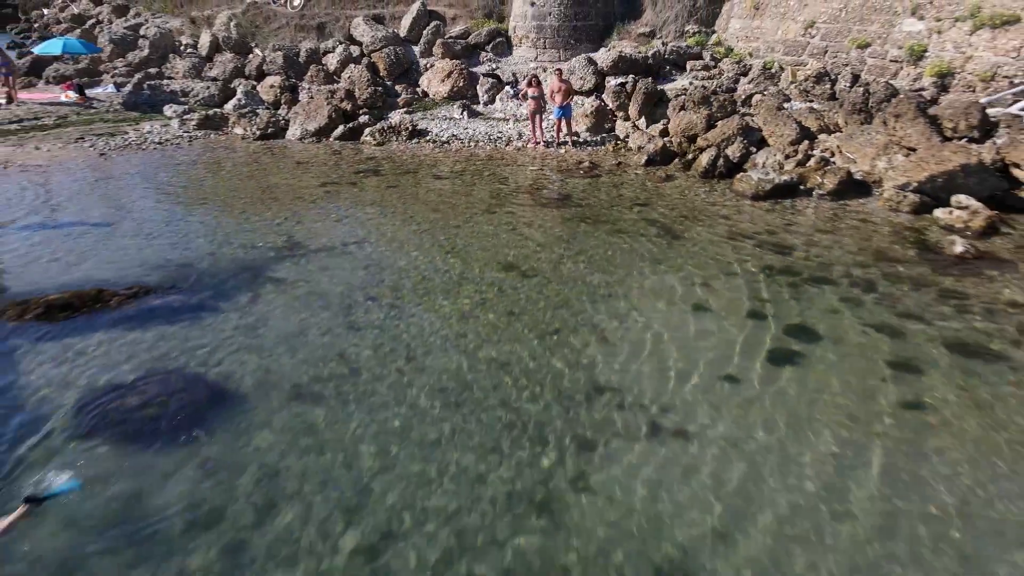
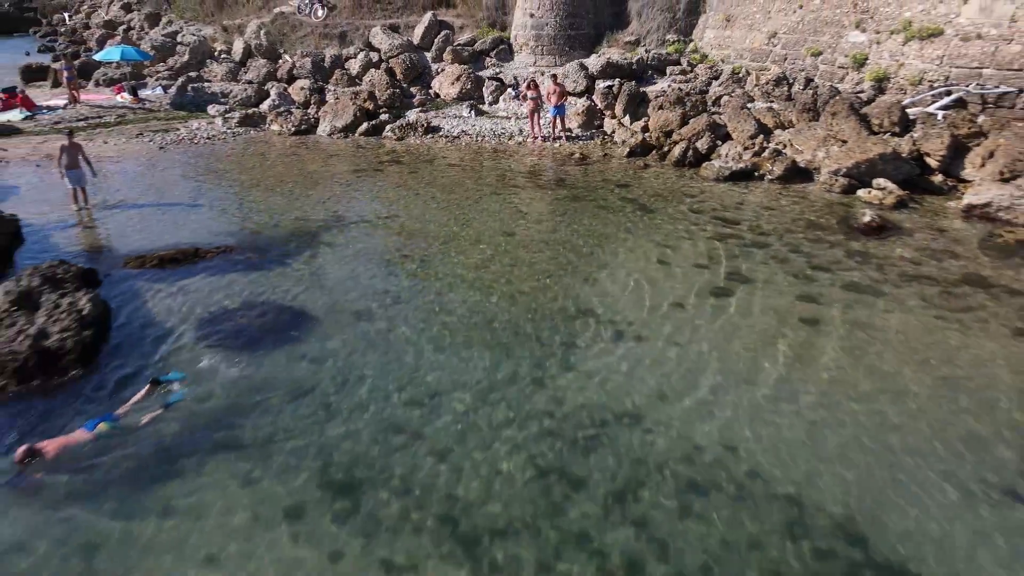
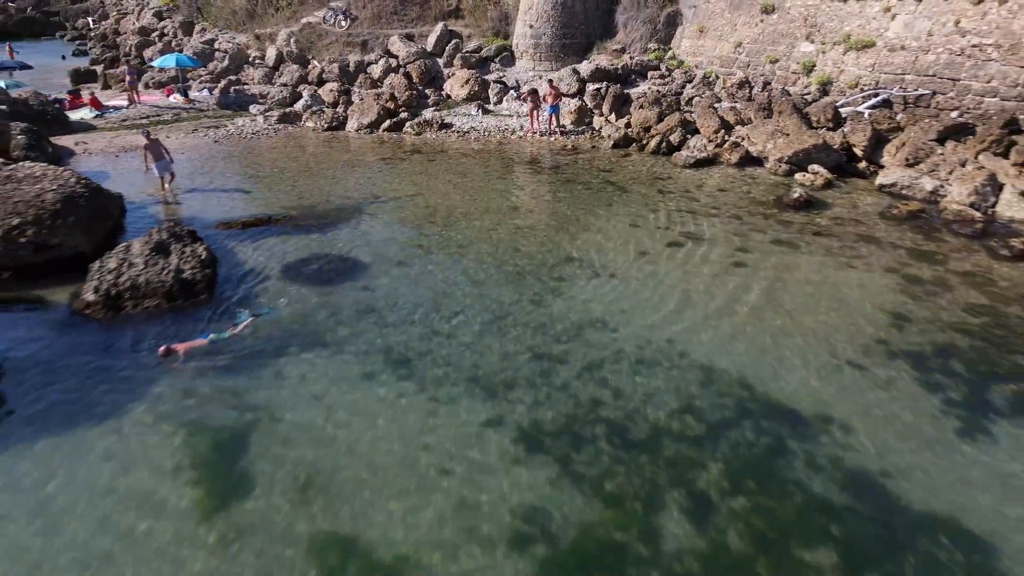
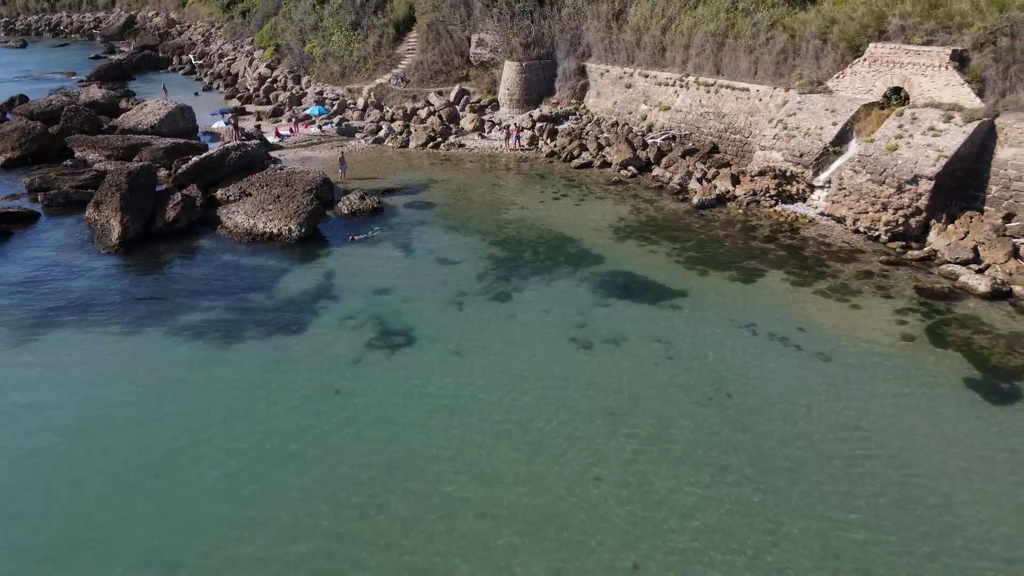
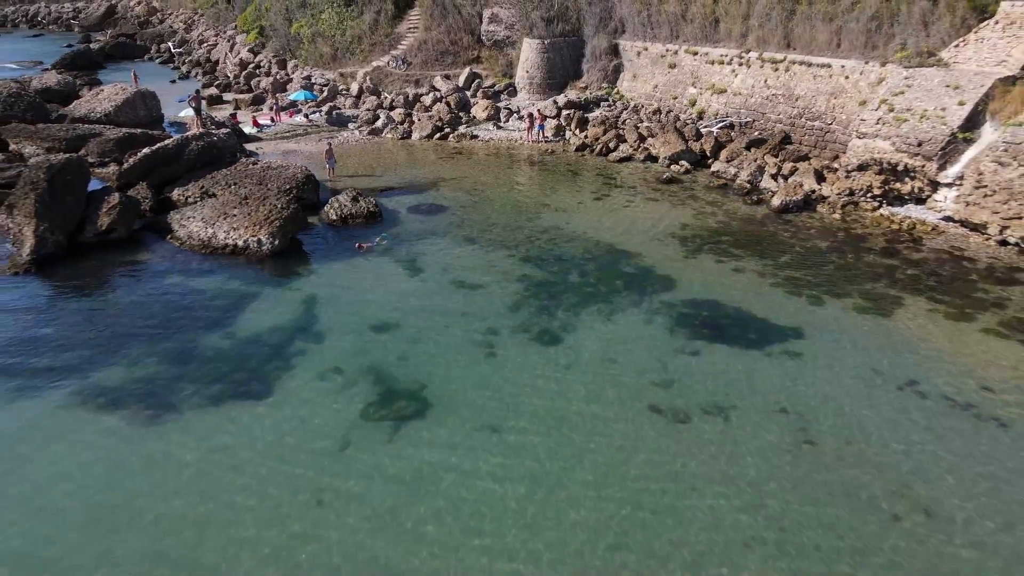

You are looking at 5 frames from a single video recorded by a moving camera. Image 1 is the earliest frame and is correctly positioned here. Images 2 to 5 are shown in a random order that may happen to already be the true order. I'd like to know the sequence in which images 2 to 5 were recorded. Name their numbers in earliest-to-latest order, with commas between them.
2, 3, 5, 4
